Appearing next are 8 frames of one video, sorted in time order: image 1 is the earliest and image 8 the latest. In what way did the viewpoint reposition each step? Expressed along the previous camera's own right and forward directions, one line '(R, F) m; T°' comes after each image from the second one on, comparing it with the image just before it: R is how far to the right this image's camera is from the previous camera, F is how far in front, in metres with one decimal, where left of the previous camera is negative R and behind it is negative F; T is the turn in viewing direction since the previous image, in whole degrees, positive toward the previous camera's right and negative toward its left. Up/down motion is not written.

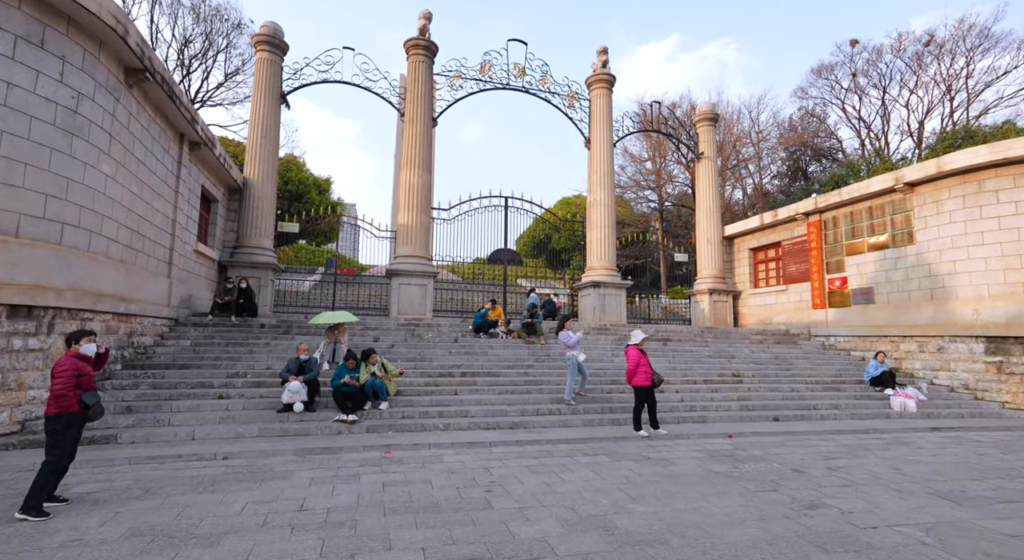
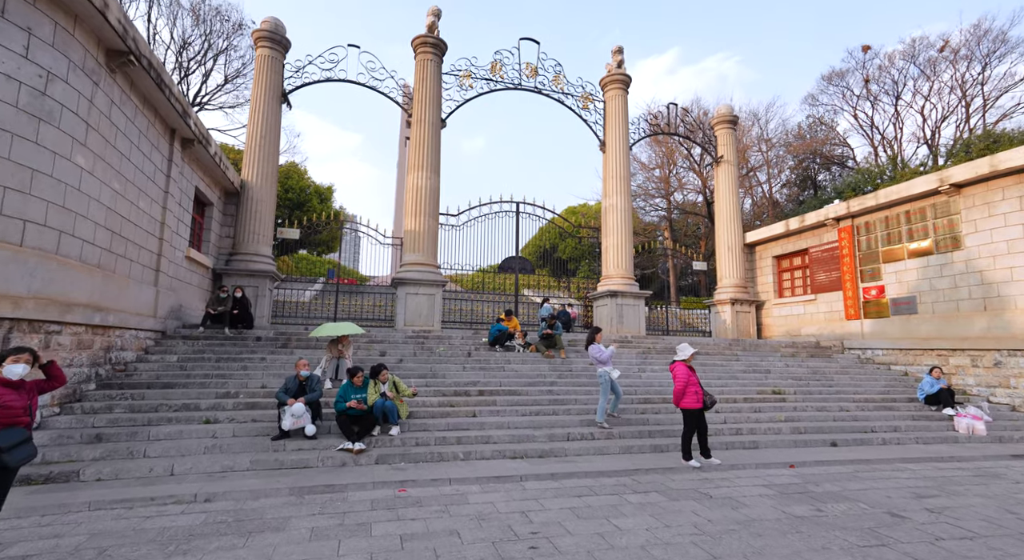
(-0.3, +1.0) m; 0°
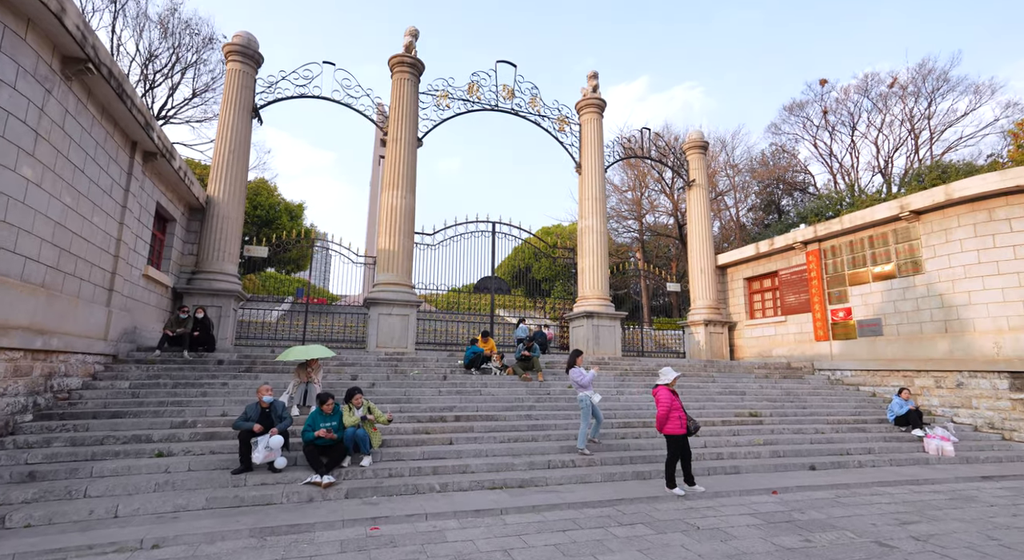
(-0.1, +0.2) m; +3°
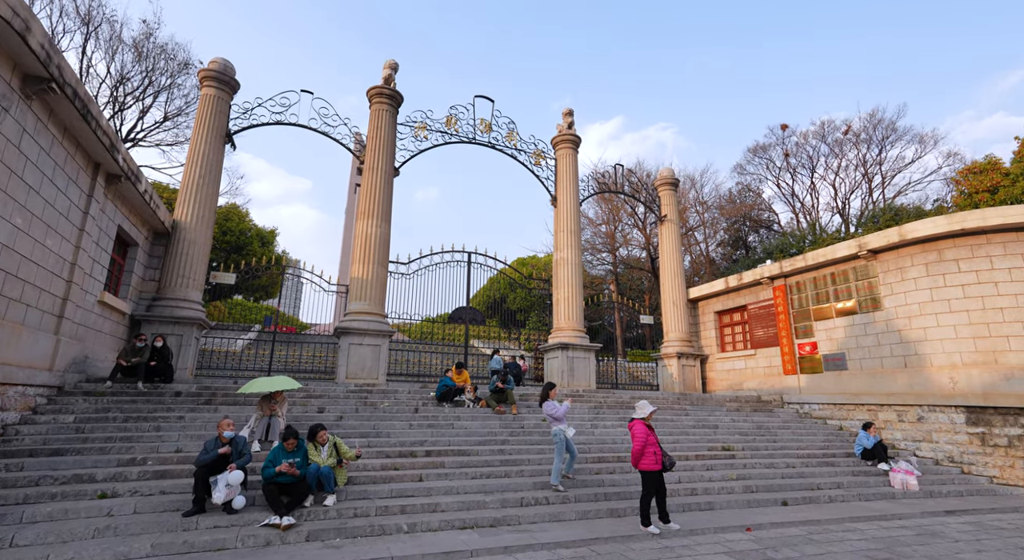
(0.0, +0.1) m; +3°
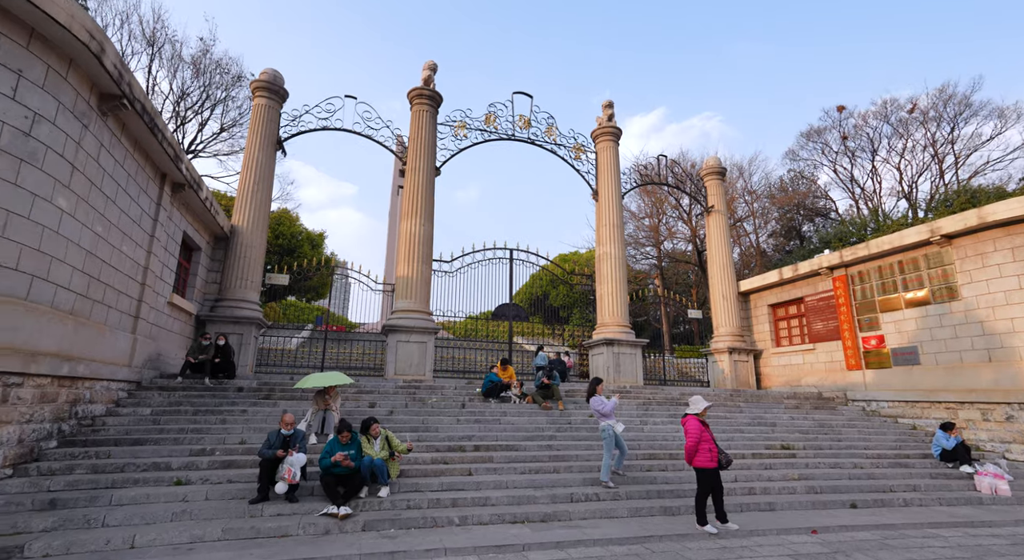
(0.0, -0.1) m; -4°
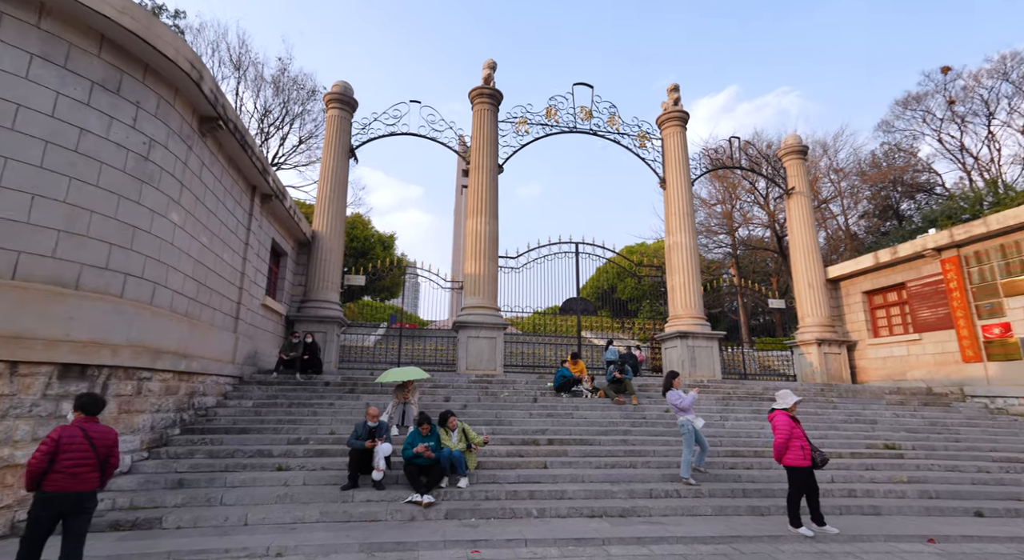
(0.0, -0.1) m; -7°
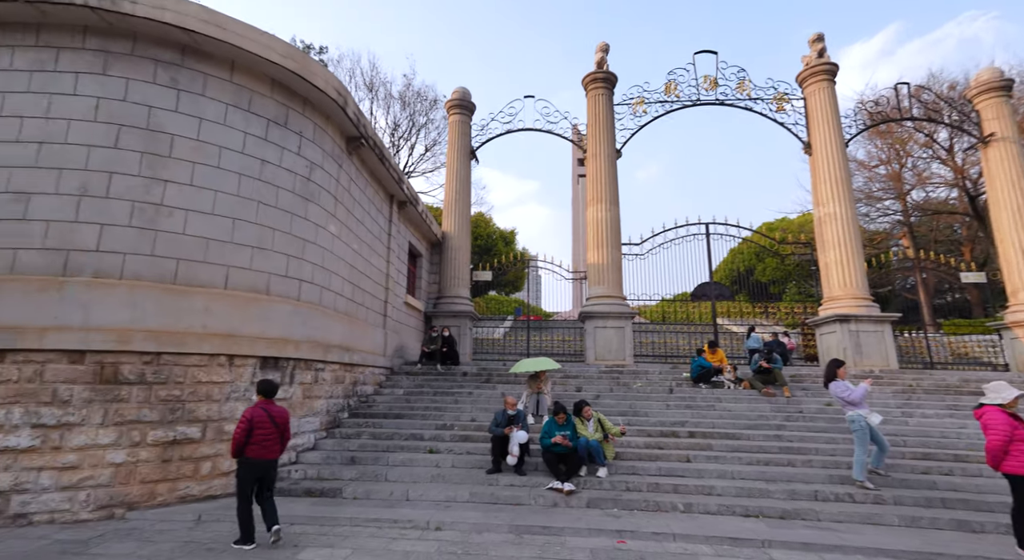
(-0.1, +0.1) m; -13°
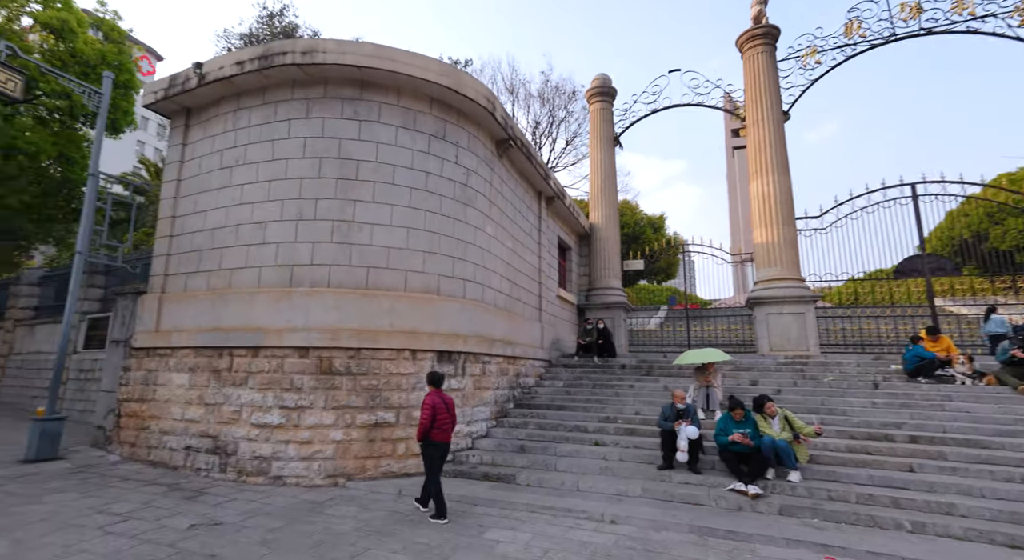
(-0.3, +0.6) m; -15°
